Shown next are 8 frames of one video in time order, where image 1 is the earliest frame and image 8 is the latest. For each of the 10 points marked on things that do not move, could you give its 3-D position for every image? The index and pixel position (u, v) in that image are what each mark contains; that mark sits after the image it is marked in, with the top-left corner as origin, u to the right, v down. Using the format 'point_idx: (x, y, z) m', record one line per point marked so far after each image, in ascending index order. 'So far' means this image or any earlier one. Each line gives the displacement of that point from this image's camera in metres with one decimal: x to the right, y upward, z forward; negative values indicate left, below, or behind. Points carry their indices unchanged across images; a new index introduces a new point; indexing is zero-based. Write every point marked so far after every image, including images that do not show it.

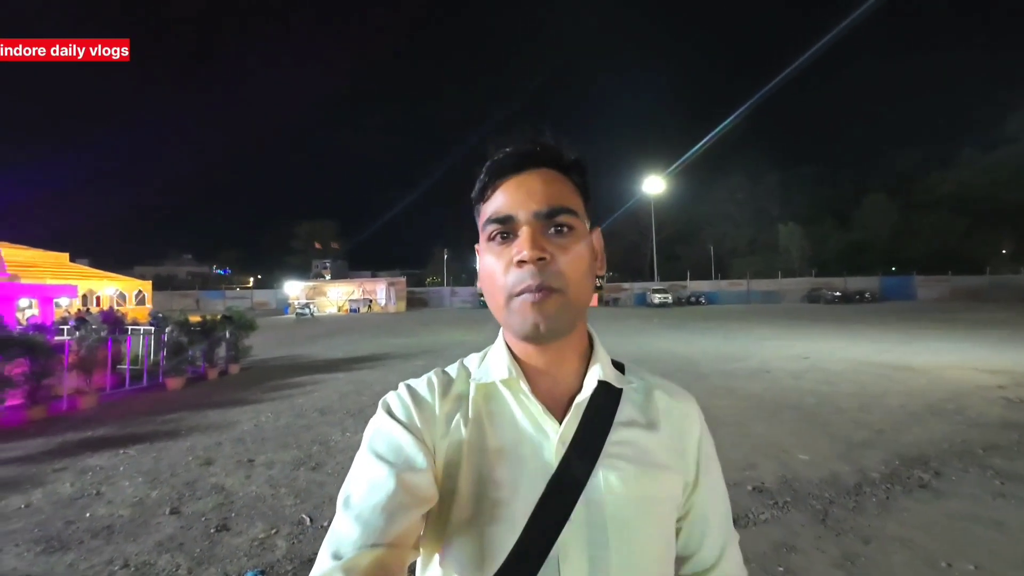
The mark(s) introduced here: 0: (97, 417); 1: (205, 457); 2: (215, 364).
0: (-7.3, -2.3, +7.5) m
1: (-3.9, -2.1, +5.4) m
2: (-7.6, -2.0, +11.0) m
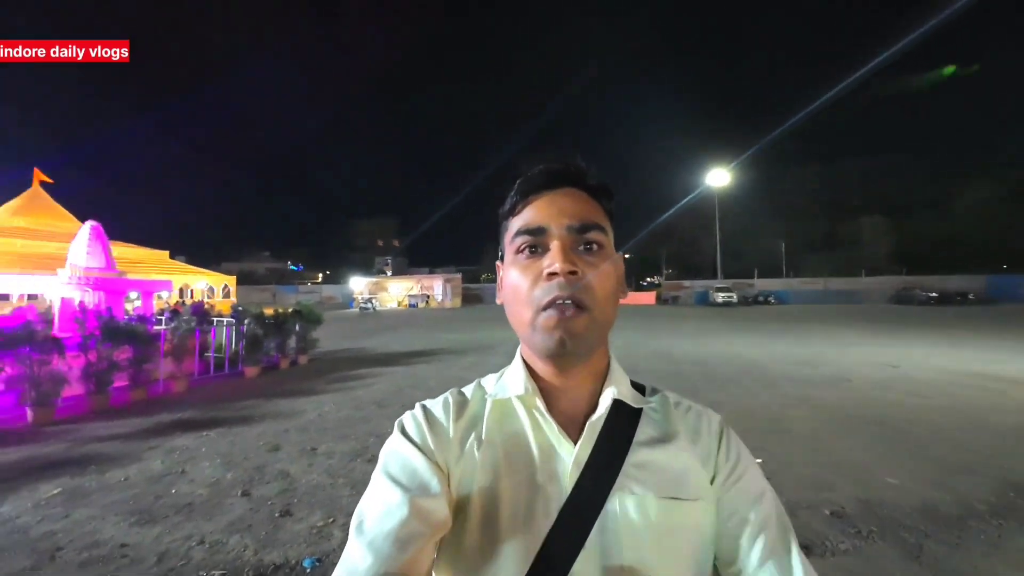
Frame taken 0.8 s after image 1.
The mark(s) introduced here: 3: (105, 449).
0: (-6.3, -2.2, +8.3) m
1: (-3.2, -2.1, +5.8) m
2: (-6.2, -1.8, +11.8) m
3: (-5.5, -2.2, +5.8) m
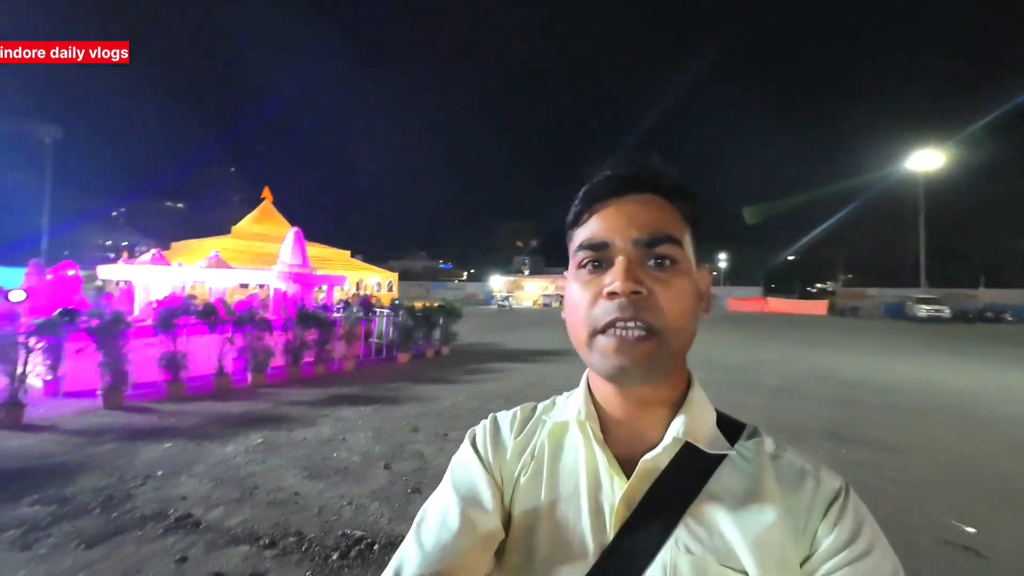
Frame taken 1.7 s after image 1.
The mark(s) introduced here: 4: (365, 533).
0: (-3.7, -2.1, +9.8) m
1: (-1.5, -2.1, +6.5) m
2: (-2.5, -1.8, +13.1) m
3: (-3.6, -2.1, +7.1) m
4: (-1.2, -2.0, +3.5) m
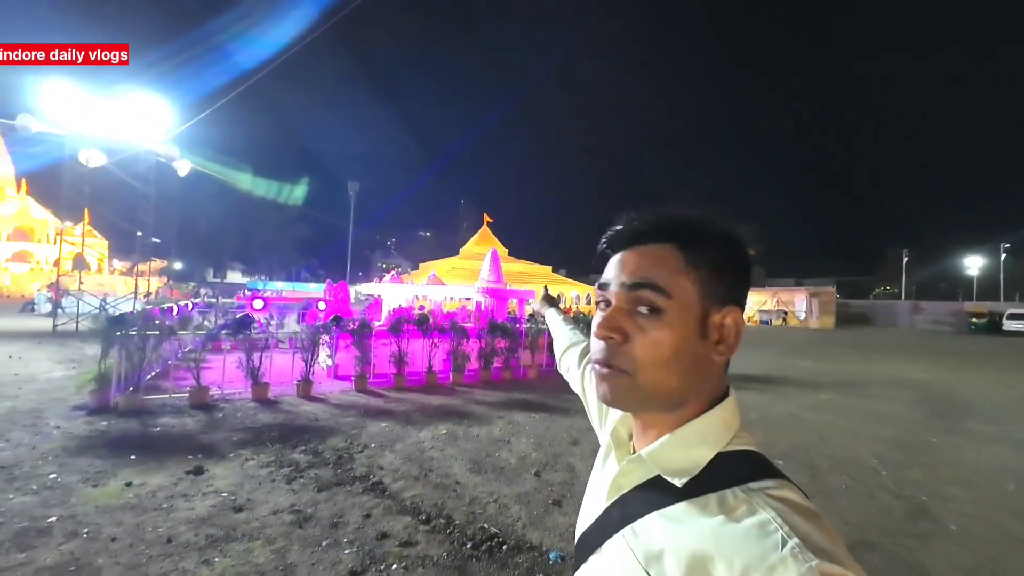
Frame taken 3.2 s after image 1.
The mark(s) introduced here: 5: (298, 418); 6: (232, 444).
0: (+0.5, -2.4, +10.5) m
1: (+1.0, -2.3, +6.6) m
2: (+3.1, -2.2, +12.9) m
3: (-0.6, -2.3, +8.1) m
4: (-0.1, -2.2, +3.8) m
5: (-3.6, -2.2, +7.0) m
6: (-3.8, -2.1, +5.7) m
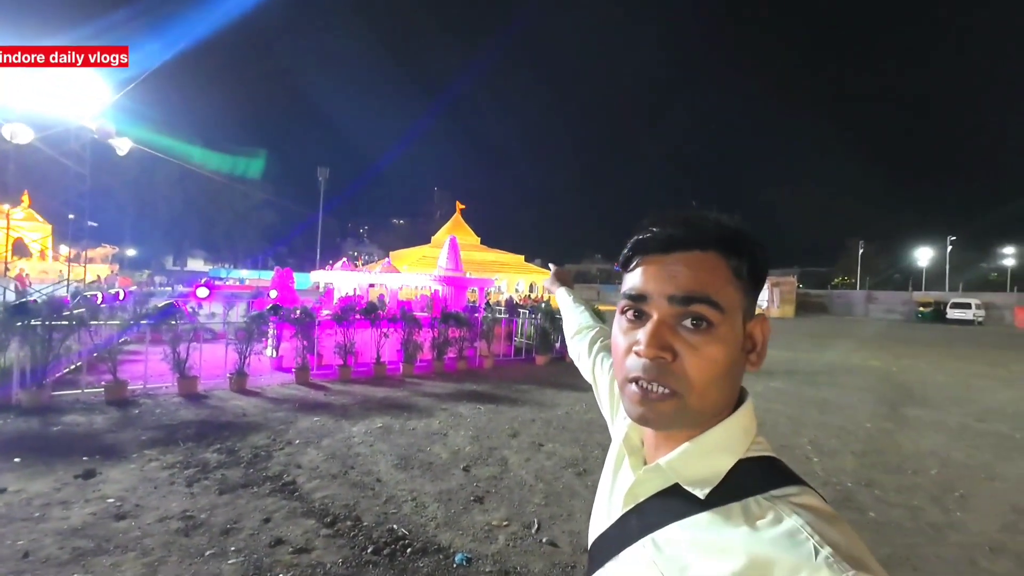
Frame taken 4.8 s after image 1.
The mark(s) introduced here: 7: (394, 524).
0: (-0.6, -2.1, +10.3) m
1: (+0.1, -2.1, +6.4) m
2: (+1.8, -1.8, +12.9) m
3: (-1.6, -2.1, +7.9) m
4: (-0.9, -2.1, +3.6) m
5: (-4.5, -2.0, +6.6) m
6: (-4.6, -1.9, +5.3) m
7: (-1.0, -2.1, +3.7) m
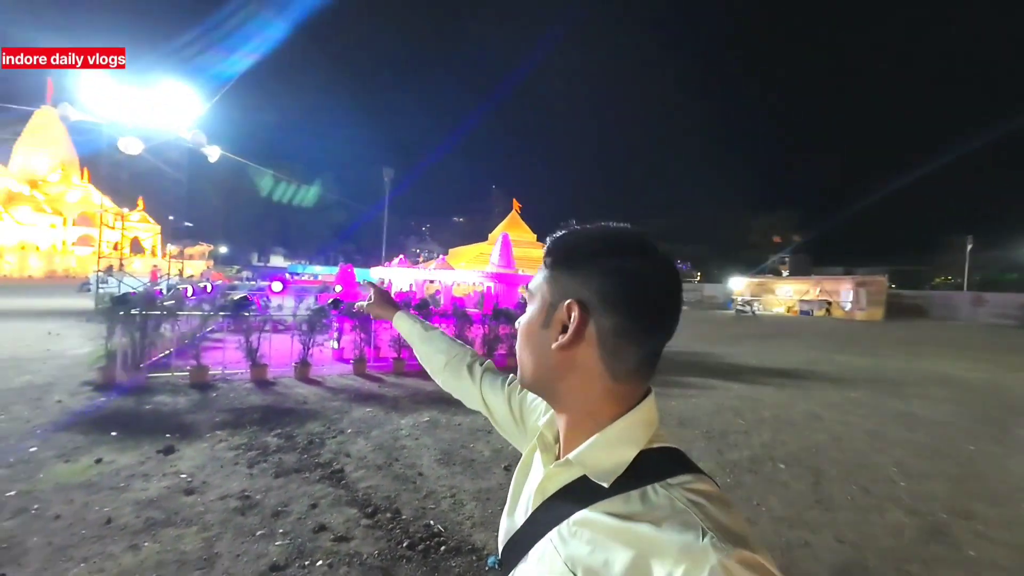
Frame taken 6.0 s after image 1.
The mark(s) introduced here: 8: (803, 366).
0: (+0.6, -2.1, +10.2) m
1: (+0.7, -2.1, +6.2) m
2: (+3.3, -1.8, +12.4) m
3: (-0.7, -2.0, +7.9) m
4: (-0.6, -2.0, +3.6) m
5: (-3.7, -1.9, +7.1) m
6: (-4.0, -1.8, +5.7) m
7: (-0.7, -2.0, +3.8) m
8: (+8.2, -2.2, +11.9) m
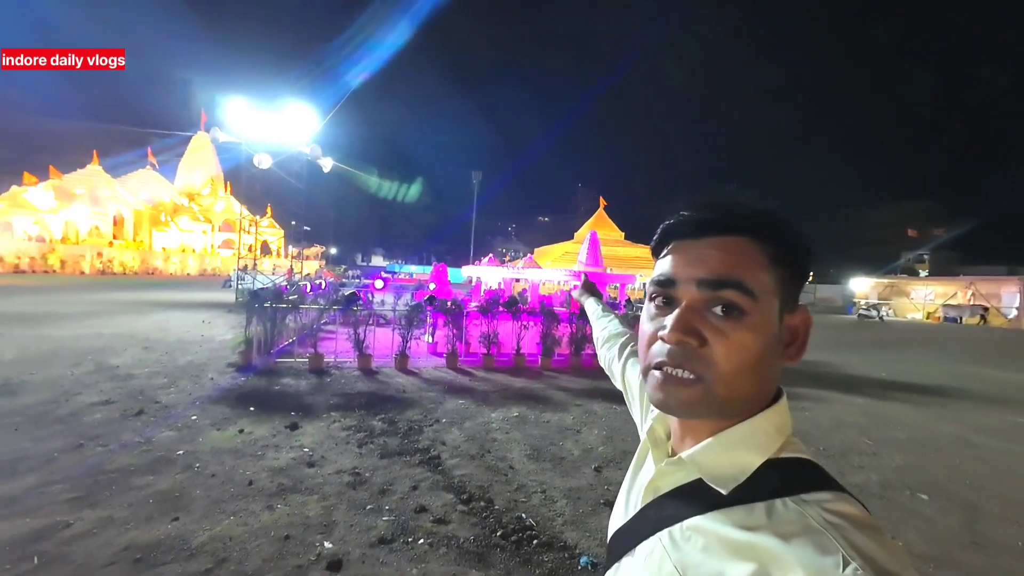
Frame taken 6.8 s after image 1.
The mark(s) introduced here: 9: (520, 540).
0: (+2.6, -2.0, +9.9) m
1: (+2.0, -2.1, +6.0) m
2: (+5.8, -1.8, +11.5) m
3: (+0.9, -2.0, +7.9) m
4: (+0.2, -2.0, +3.6) m
5: (-2.2, -1.8, +7.6) m
6: (-2.8, -1.8, +6.4) m
7: (+0.1, -2.0, +3.8) m
8: (+10.4, -2.3, +10.1) m
9: (+0.1, -2.0, +3.4) m
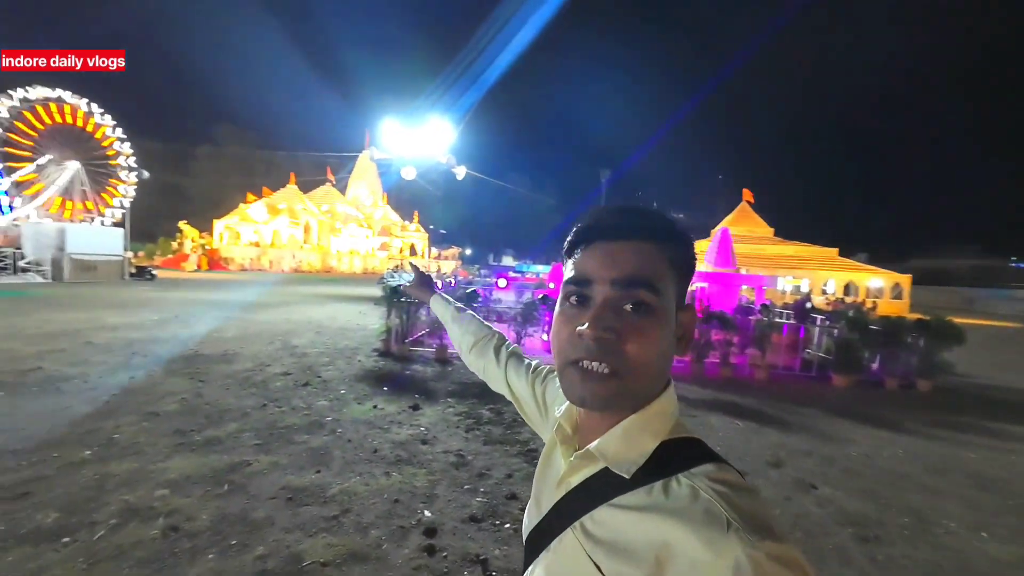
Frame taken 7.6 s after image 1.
0: (+5.1, -2.1, +8.8) m
1: (+3.3, -2.1, +5.3) m
2: (+8.6, -1.9, +9.5) m
3: (+2.8, -2.0, +7.5) m
4: (+0.9, -2.0, +3.6) m
5: (-0.2, -1.8, +8.1) m
6: (-1.1, -1.8, +7.1) m
7: (+0.9, -2.0, +3.8) m
8: (+12.6, -2.4, +6.7) m
9: (+0.7, -2.0, +3.4) m
